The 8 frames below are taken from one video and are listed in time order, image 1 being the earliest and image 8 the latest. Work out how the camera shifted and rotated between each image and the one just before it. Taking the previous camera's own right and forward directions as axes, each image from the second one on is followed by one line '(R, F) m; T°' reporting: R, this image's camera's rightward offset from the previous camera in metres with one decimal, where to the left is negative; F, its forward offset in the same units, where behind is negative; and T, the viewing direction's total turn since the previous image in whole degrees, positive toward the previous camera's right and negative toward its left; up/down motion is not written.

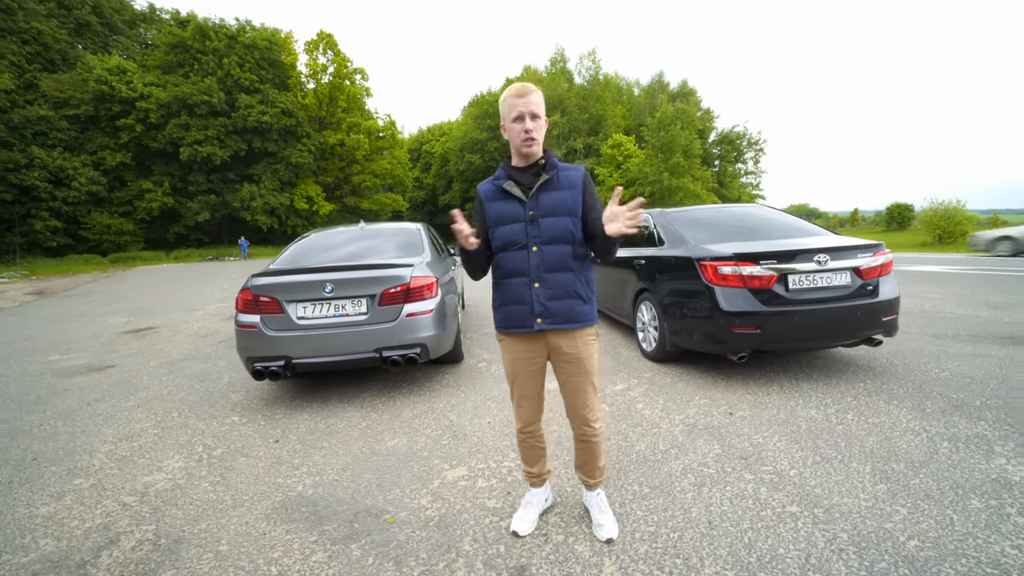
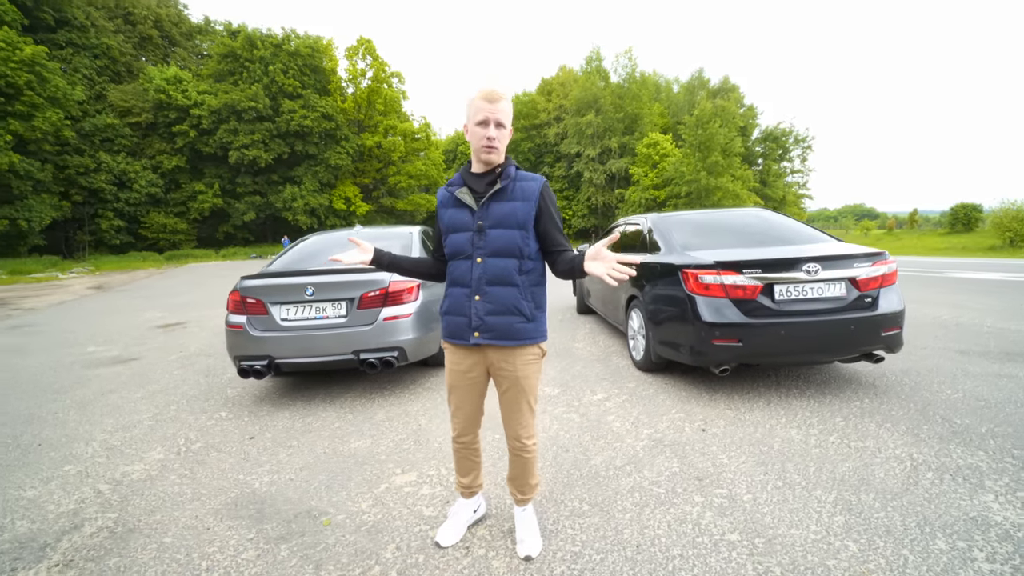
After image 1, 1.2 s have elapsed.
(+0.5, 0.0) m; -5°
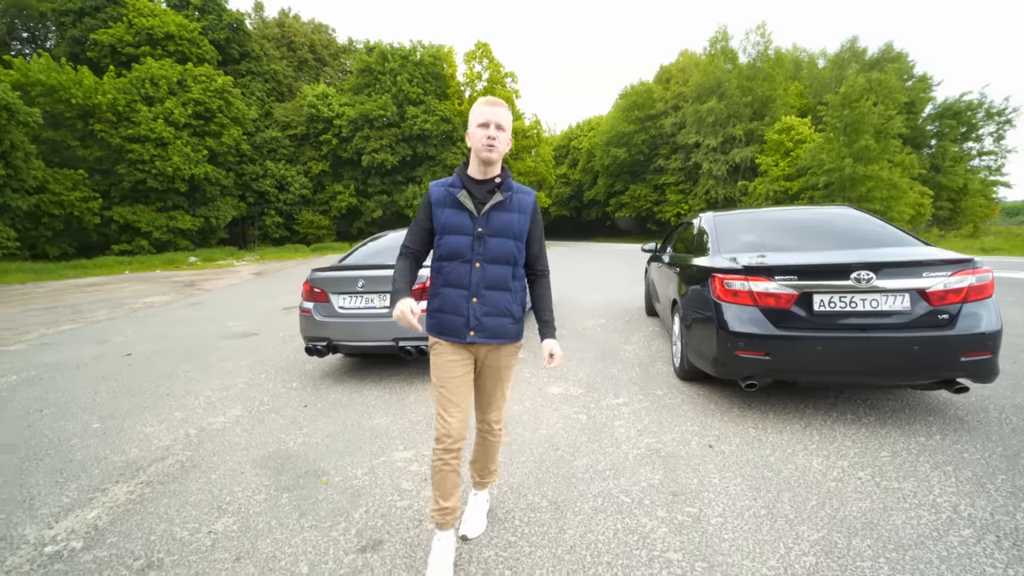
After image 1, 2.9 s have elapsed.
(+0.7, 0.0) m; -14°
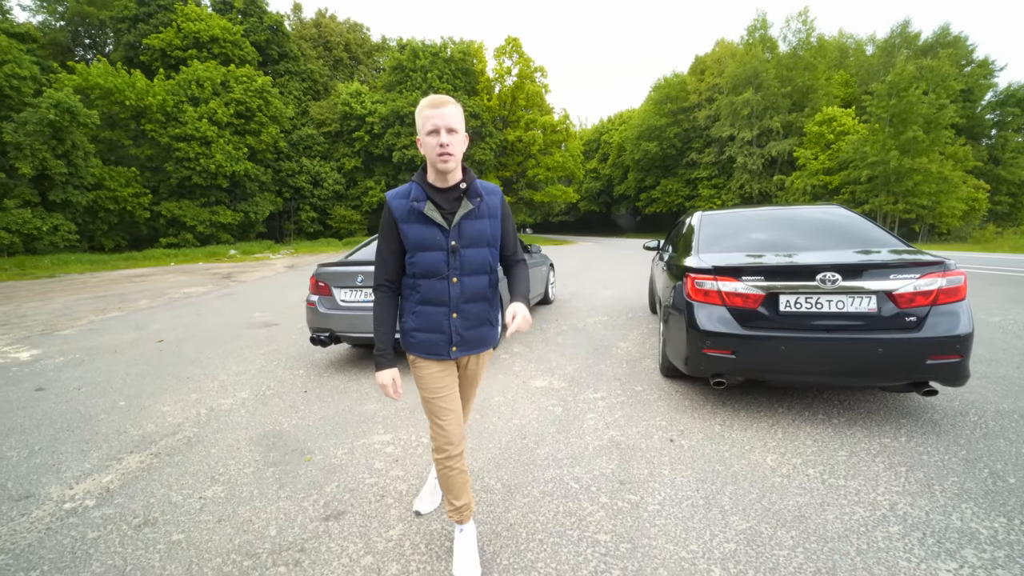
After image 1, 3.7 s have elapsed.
(+0.4, -0.1) m; -4°
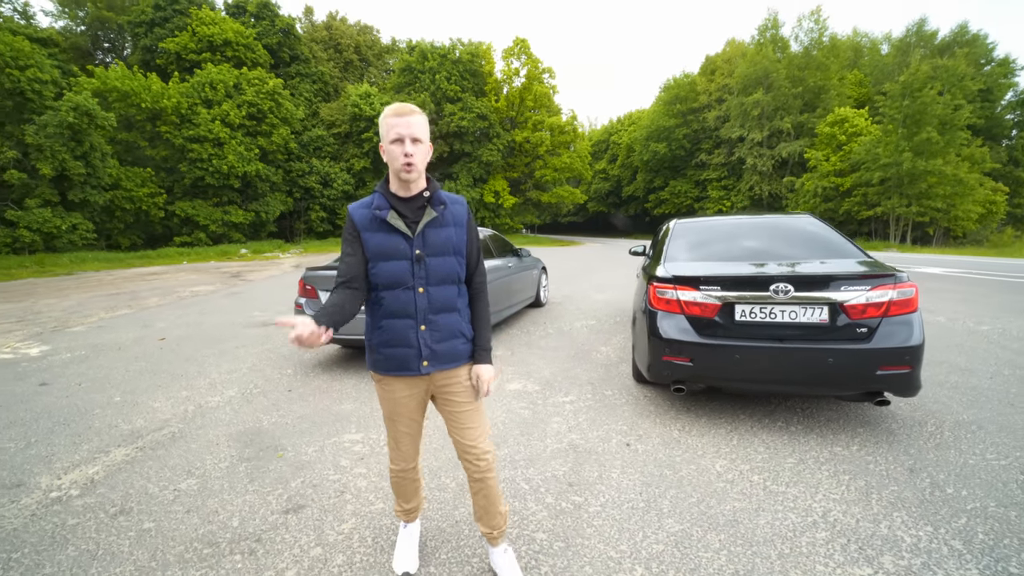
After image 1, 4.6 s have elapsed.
(+0.3, -0.1) m; -1°
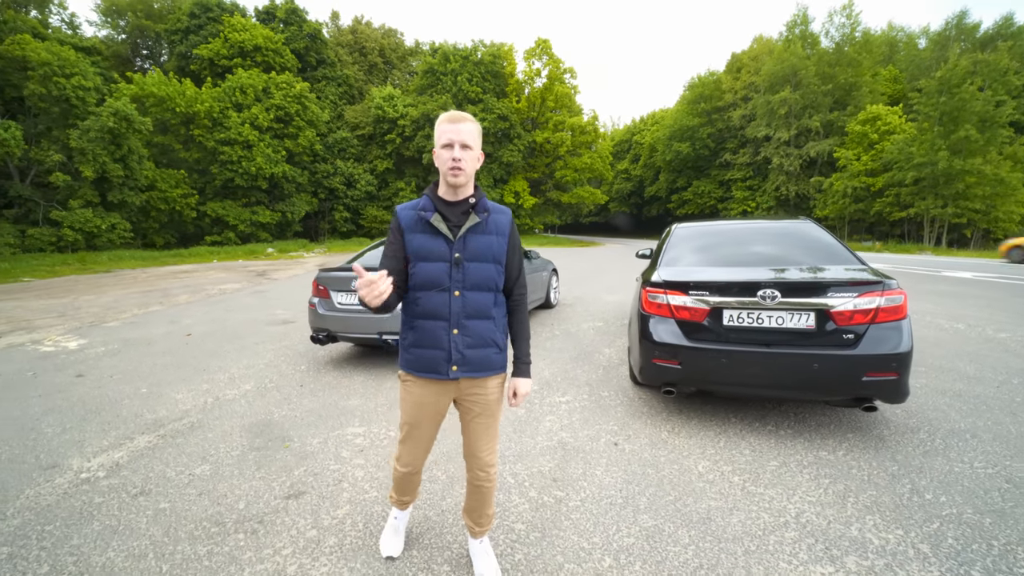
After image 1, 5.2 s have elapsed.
(+0.2, -0.1) m; -3°
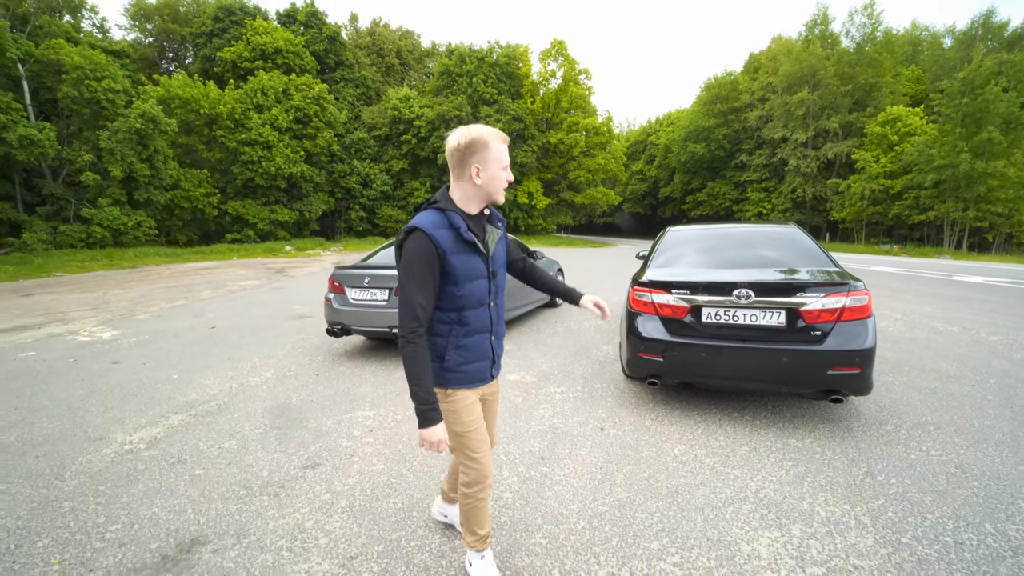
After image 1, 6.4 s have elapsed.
(+0.1, -0.3) m; -2°
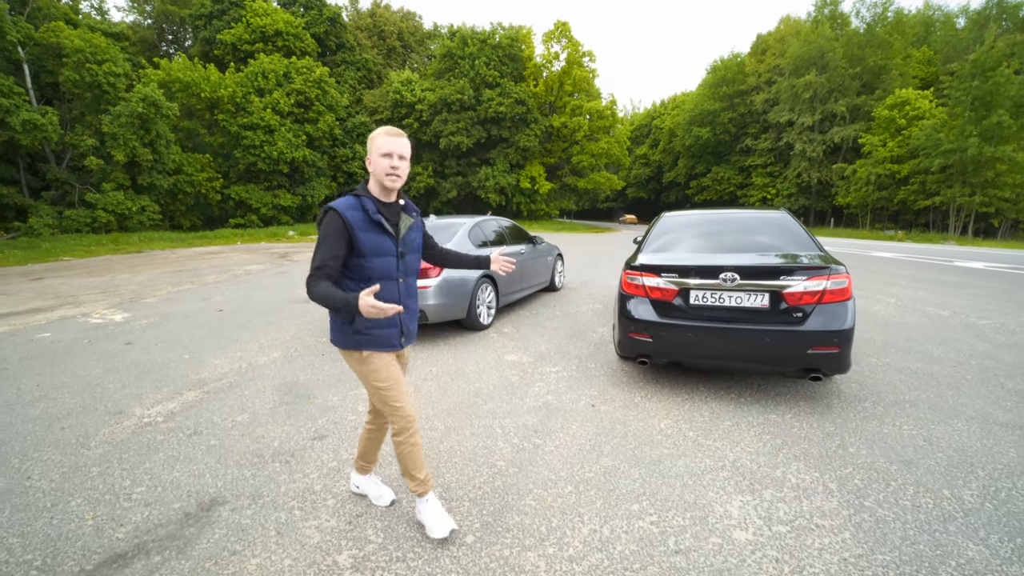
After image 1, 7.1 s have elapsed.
(+0.1, -0.1) m; 0°
